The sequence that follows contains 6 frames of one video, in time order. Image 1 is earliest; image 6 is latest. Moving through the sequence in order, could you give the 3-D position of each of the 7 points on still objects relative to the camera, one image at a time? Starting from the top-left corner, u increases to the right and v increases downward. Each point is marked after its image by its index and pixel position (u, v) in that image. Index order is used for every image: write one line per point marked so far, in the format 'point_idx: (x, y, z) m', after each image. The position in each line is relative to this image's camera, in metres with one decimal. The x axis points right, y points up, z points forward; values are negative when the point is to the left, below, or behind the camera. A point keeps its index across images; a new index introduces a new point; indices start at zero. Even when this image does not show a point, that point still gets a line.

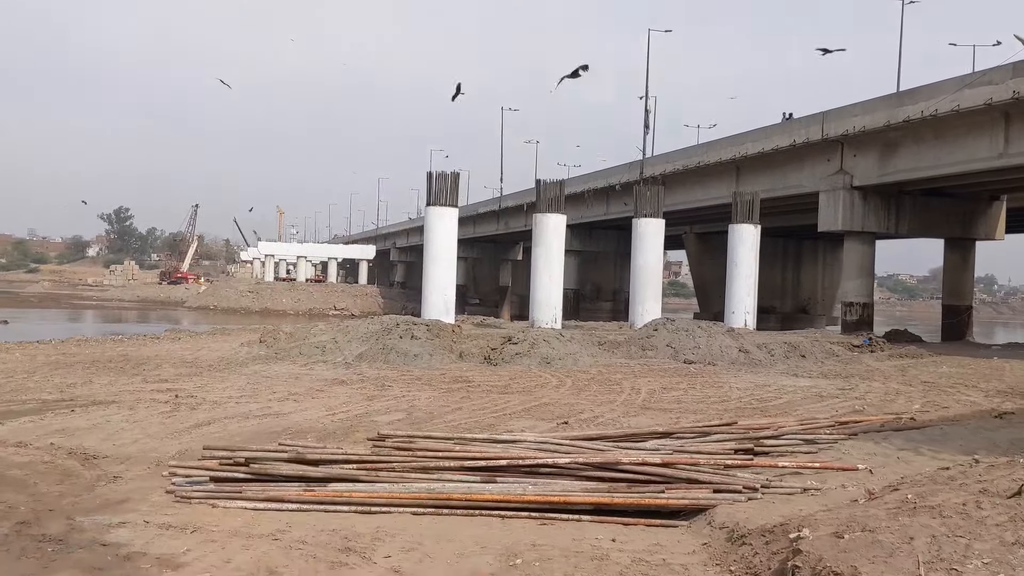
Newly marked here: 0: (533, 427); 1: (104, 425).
0: (+0.2, -1.4, +9.3) m
1: (-3.6, -1.2, +8.5) m
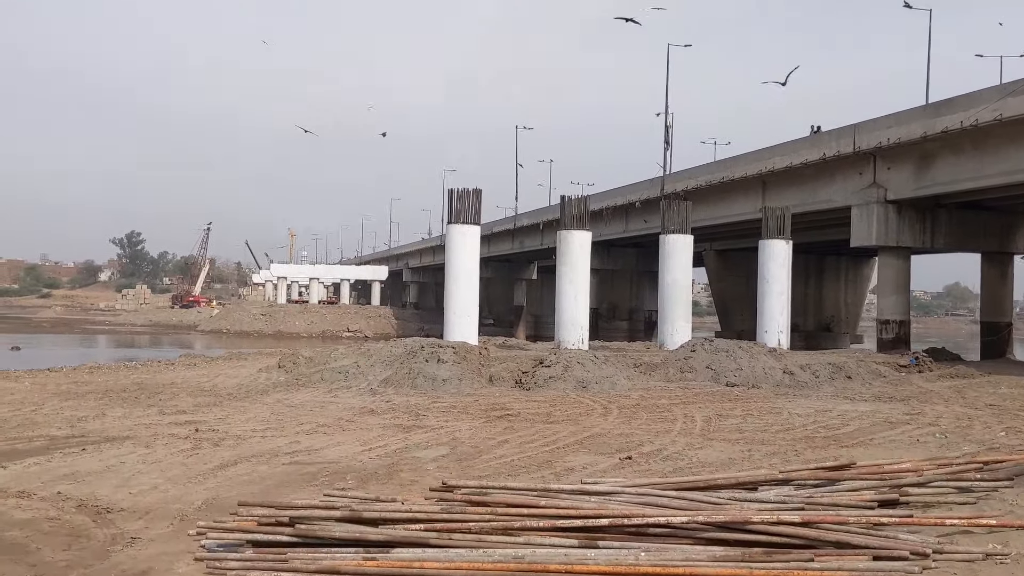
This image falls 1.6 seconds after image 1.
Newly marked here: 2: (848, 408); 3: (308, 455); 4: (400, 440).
0: (+0.8, -1.5, +8.3) m
1: (-3.1, -1.4, +7.5) m
2: (+5.0, -1.8, +14.5) m
3: (-1.8, -1.5, +8.7) m
4: (-1.1, -1.6, +9.8) m
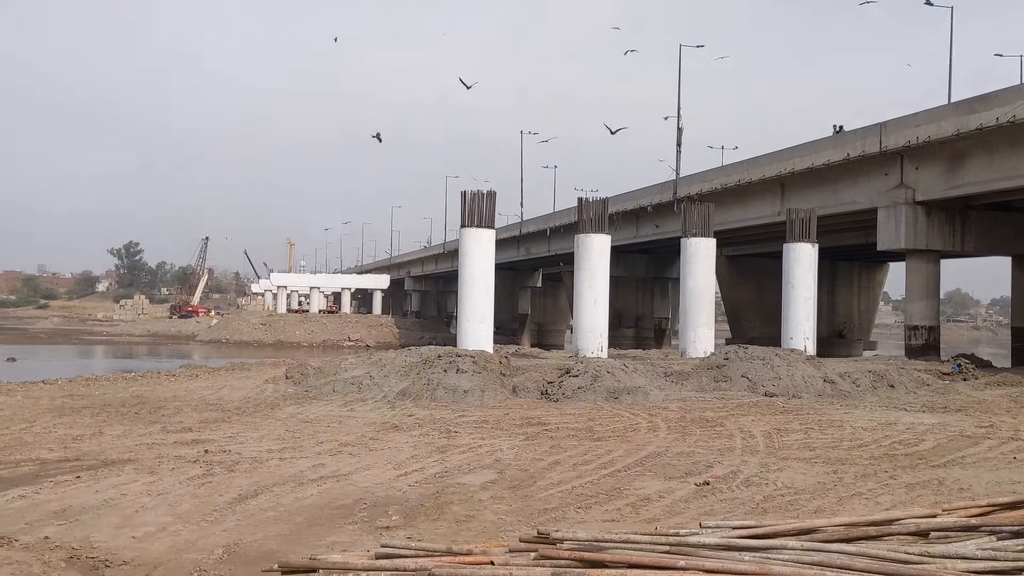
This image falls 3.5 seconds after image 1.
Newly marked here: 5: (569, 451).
0: (+1.2, -1.5, +7.1) m
1: (-2.6, -1.4, +6.4) m
2: (+5.5, -1.8, +13.3) m
3: (-1.3, -1.5, +7.6) m
4: (-0.7, -1.6, +8.7) m
5: (+0.6, -1.6, +9.5) m
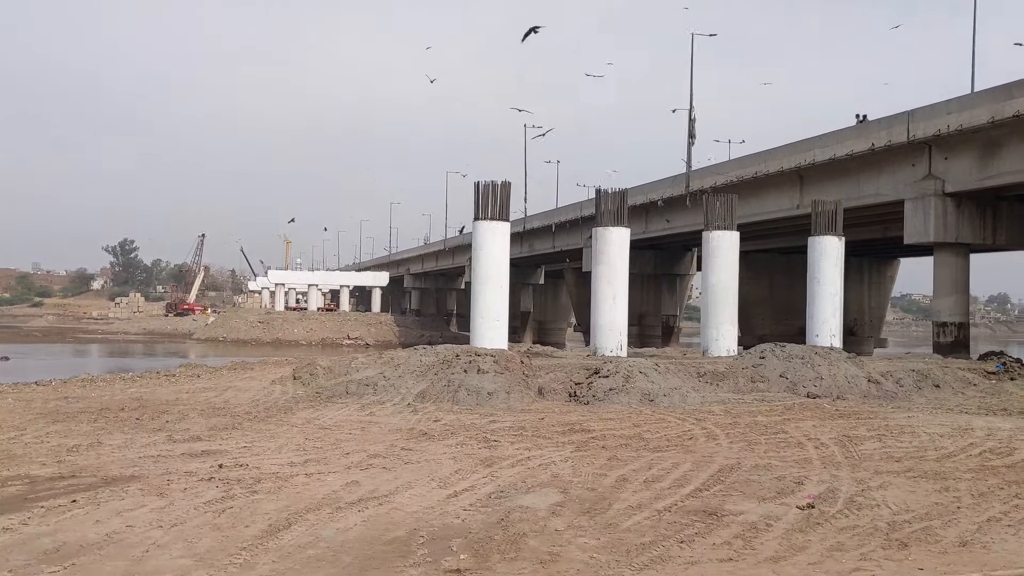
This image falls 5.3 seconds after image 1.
0: (+1.7, -1.5, +6.0) m
1: (-2.1, -1.3, +5.2) m
2: (+5.9, -1.7, +12.3) m
3: (-0.9, -1.5, +6.5) m
4: (-0.2, -1.5, +7.6) m
5: (+1.0, -1.5, +8.4) m
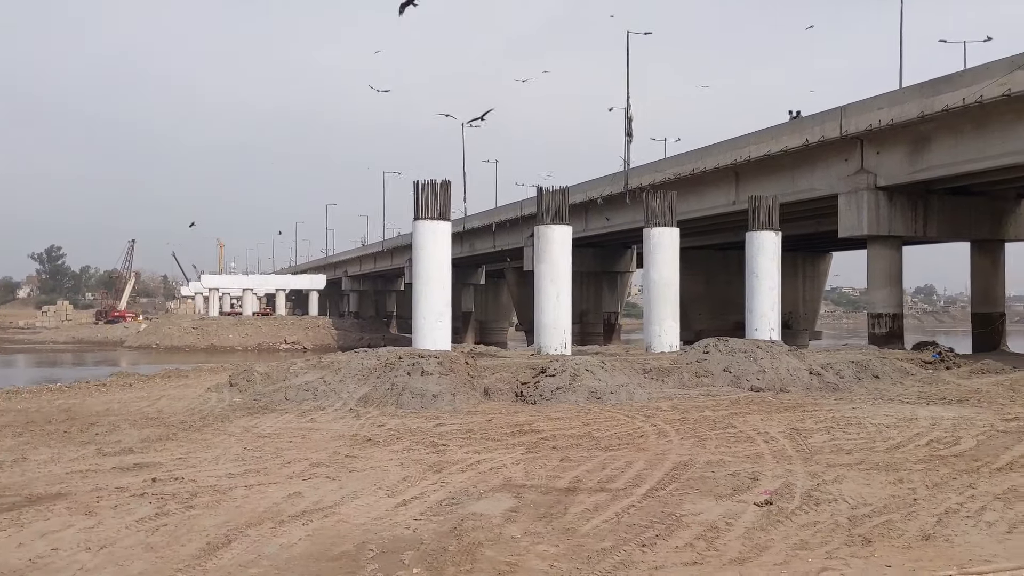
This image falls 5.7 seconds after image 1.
0: (+1.4, -1.4, +5.9) m
1: (-2.3, -1.4, +4.9) m
2: (+5.3, -1.6, +12.4) m
3: (-1.2, -1.5, +6.2) m
4: (-0.6, -1.5, +7.3) m
5: (+0.6, -1.5, +8.2) m
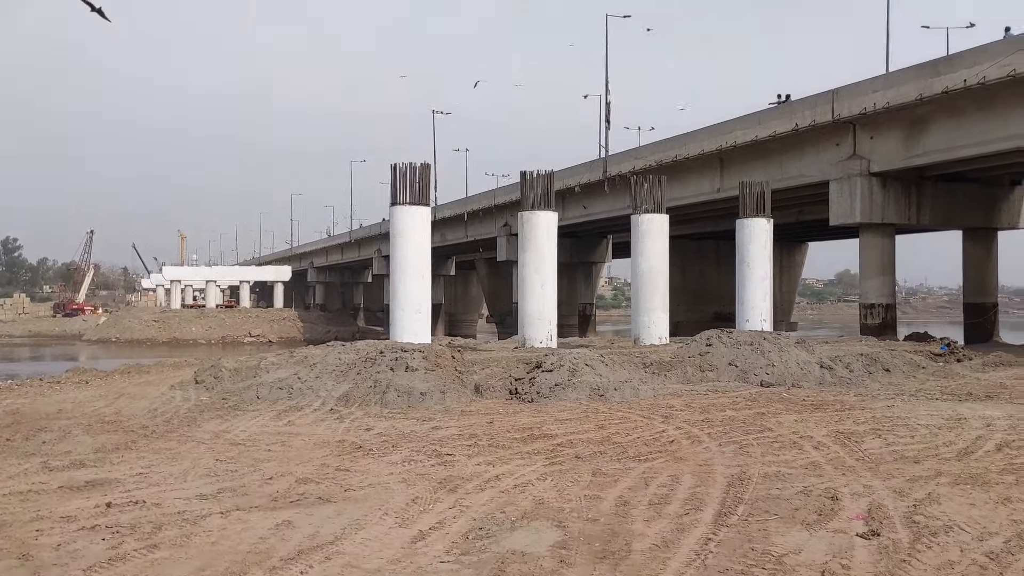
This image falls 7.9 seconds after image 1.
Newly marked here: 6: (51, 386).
0: (+1.7, -1.3, +4.7) m
1: (-2.0, -1.3, +3.5) m
2: (+5.3, -1.4, +11.3) m
3: (-0.9, -1.4, +4.9) m
4: (-0.4, -1.4, +6.0) m
5: (+0.8, -1.4, +7.0) m
6: (-8.5, -1.8, +17.7) m
